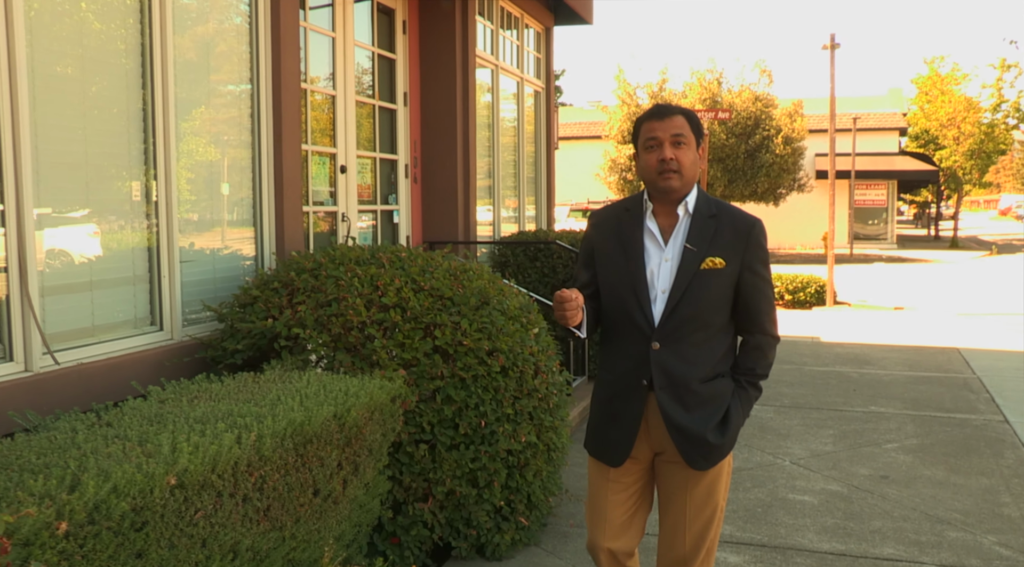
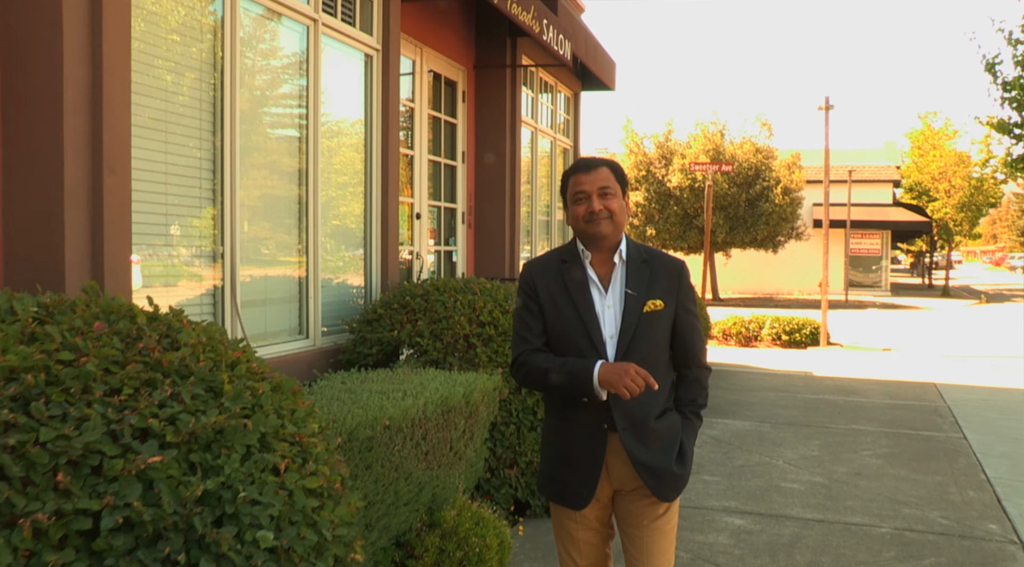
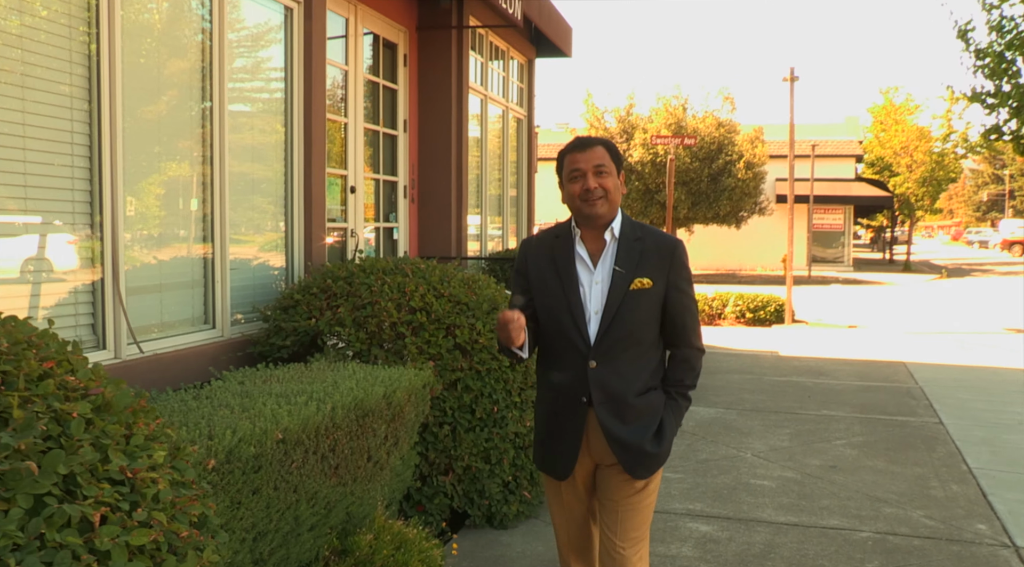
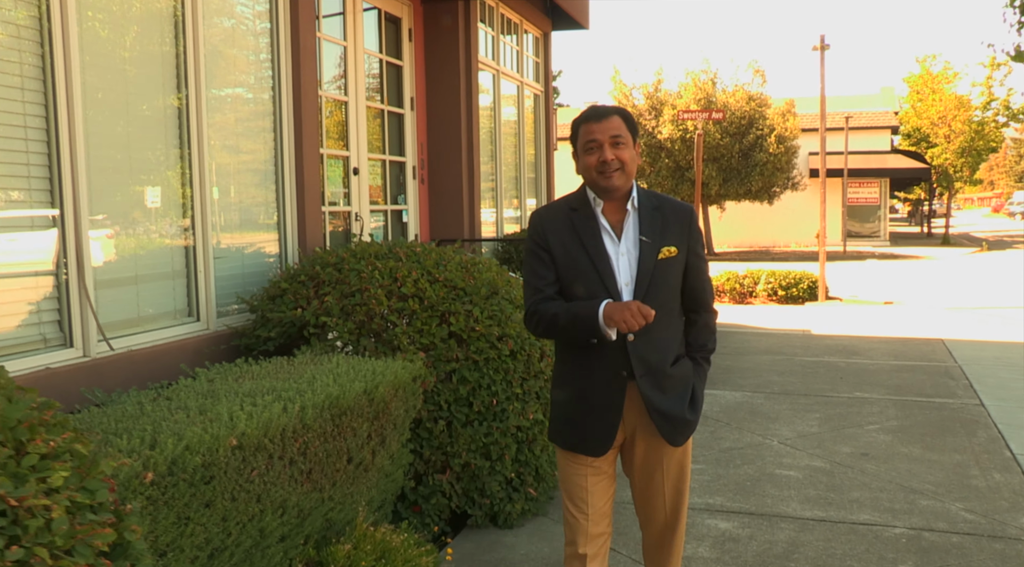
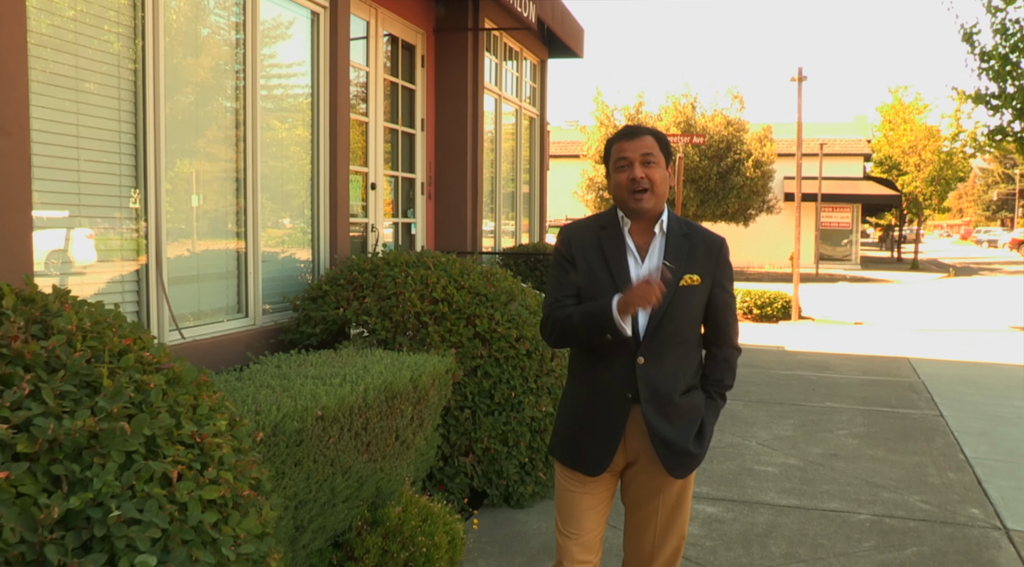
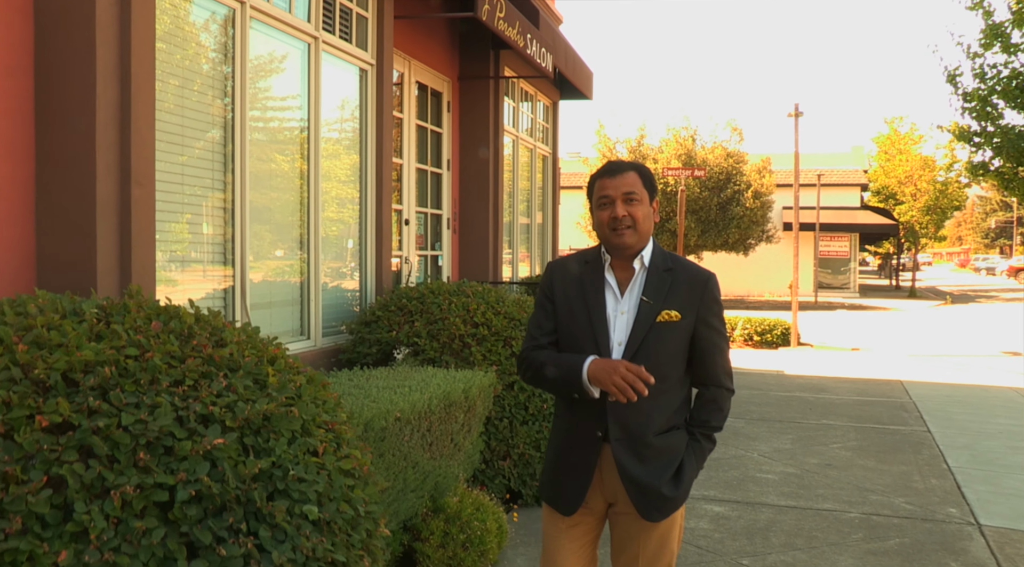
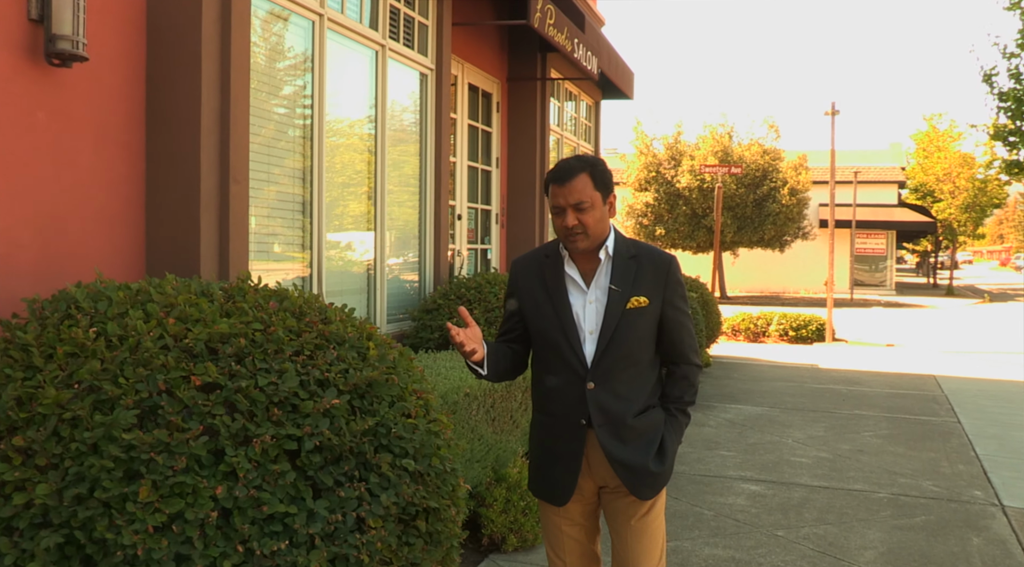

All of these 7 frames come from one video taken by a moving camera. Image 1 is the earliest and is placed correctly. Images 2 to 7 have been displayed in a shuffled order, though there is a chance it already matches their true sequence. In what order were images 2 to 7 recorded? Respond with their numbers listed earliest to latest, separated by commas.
4, 3, 5, 2, 6, 7
